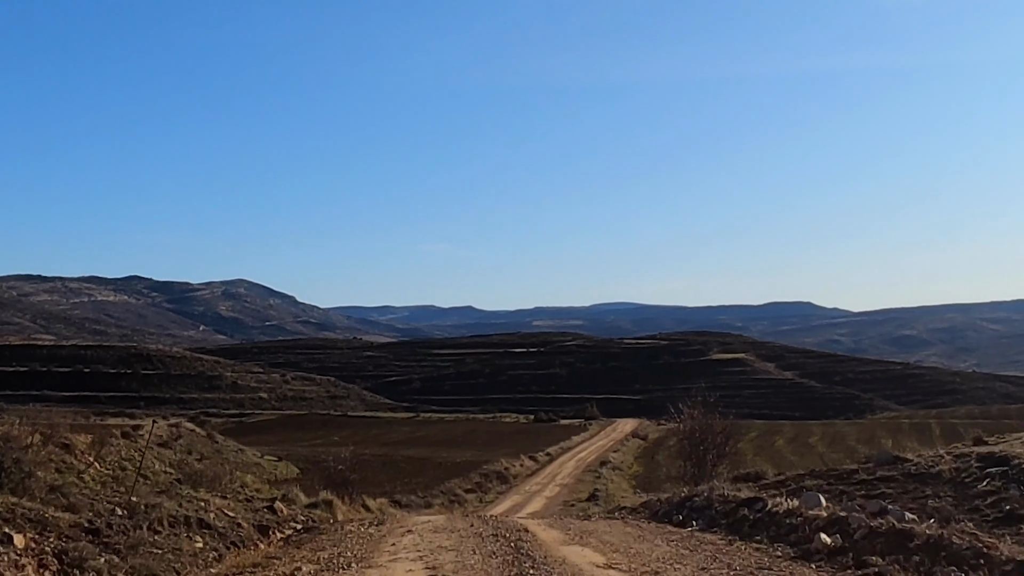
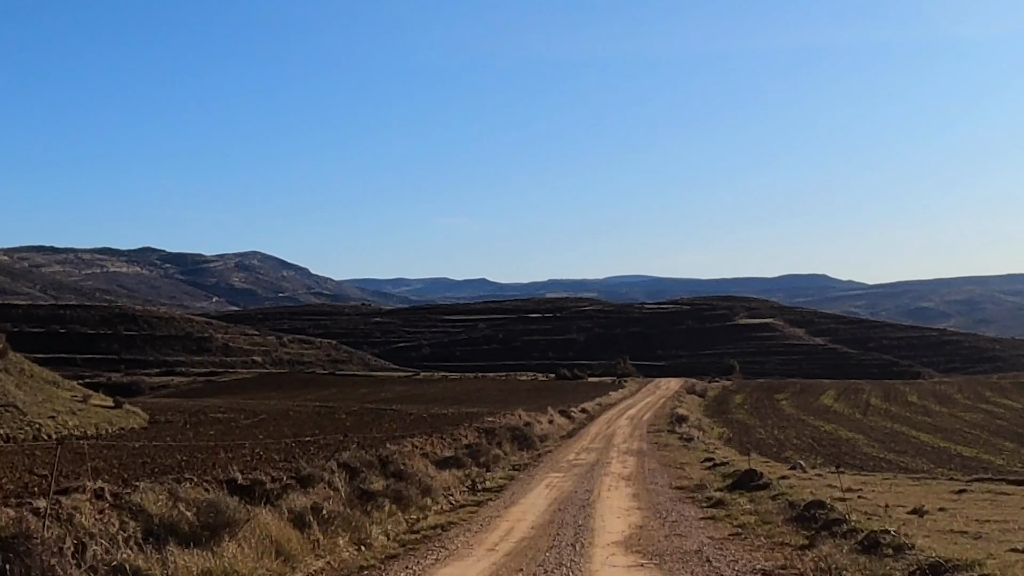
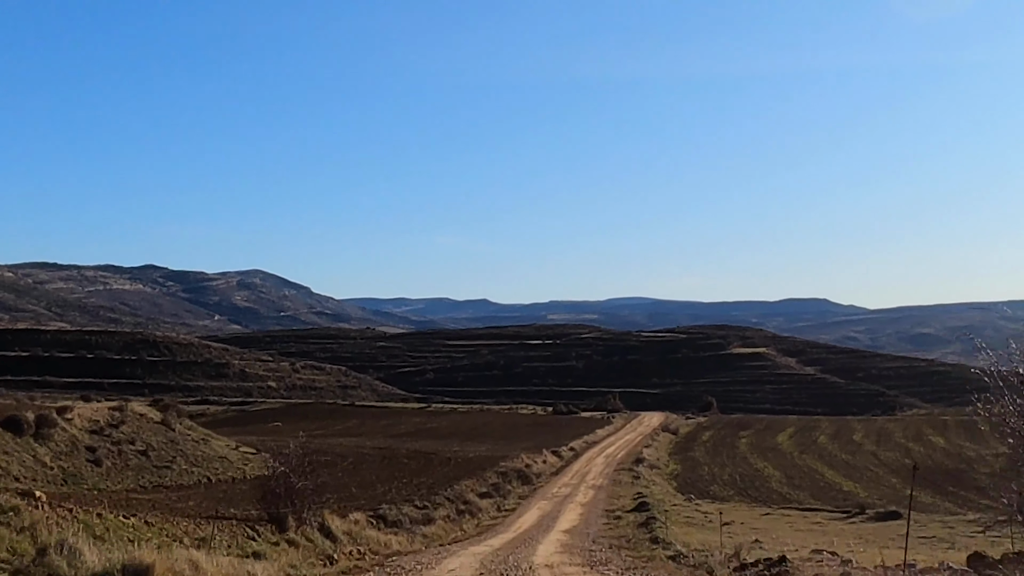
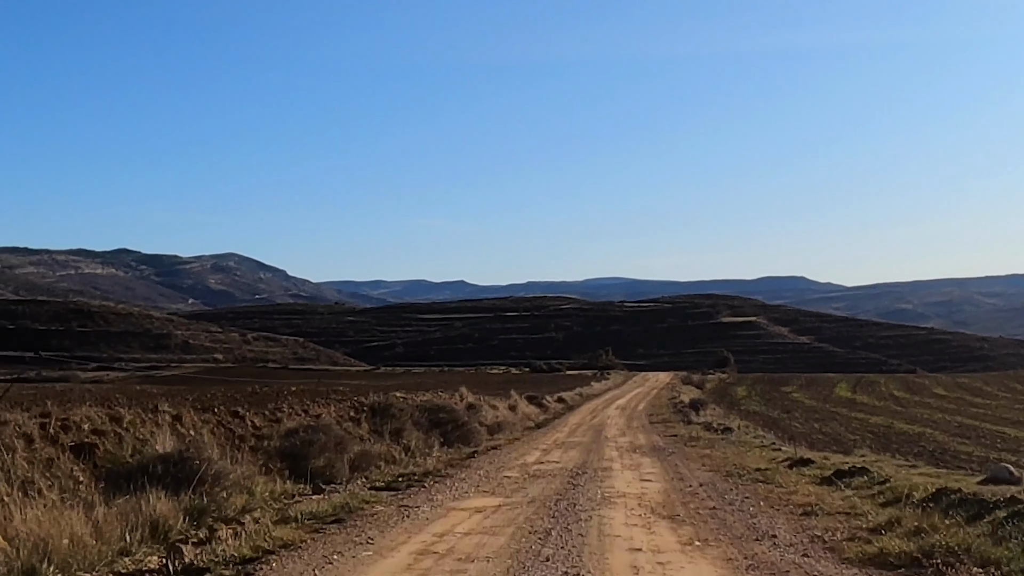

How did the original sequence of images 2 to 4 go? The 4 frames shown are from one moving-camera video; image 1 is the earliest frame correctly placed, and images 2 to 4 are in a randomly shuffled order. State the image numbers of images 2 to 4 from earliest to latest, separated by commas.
3, 2, 4
